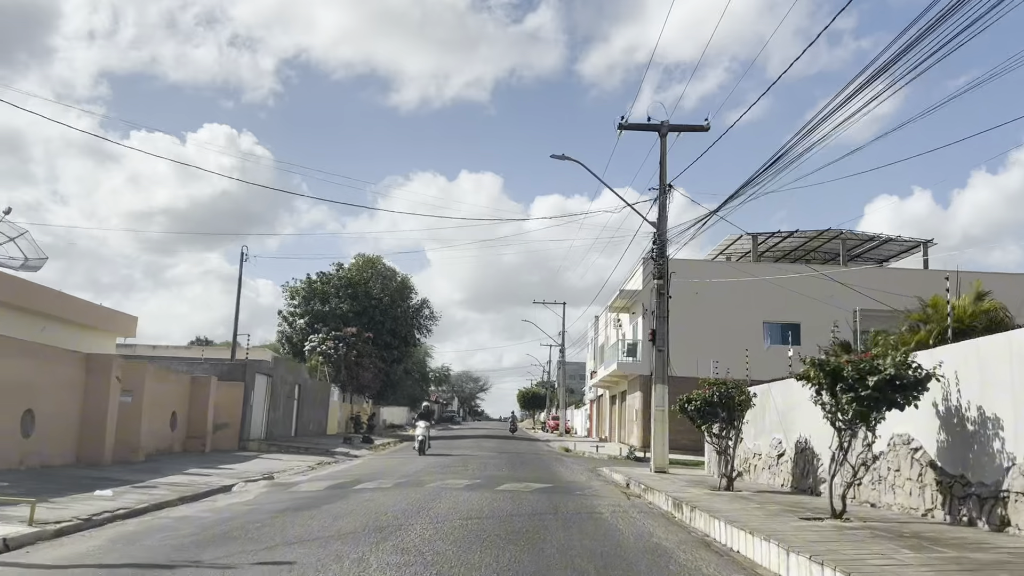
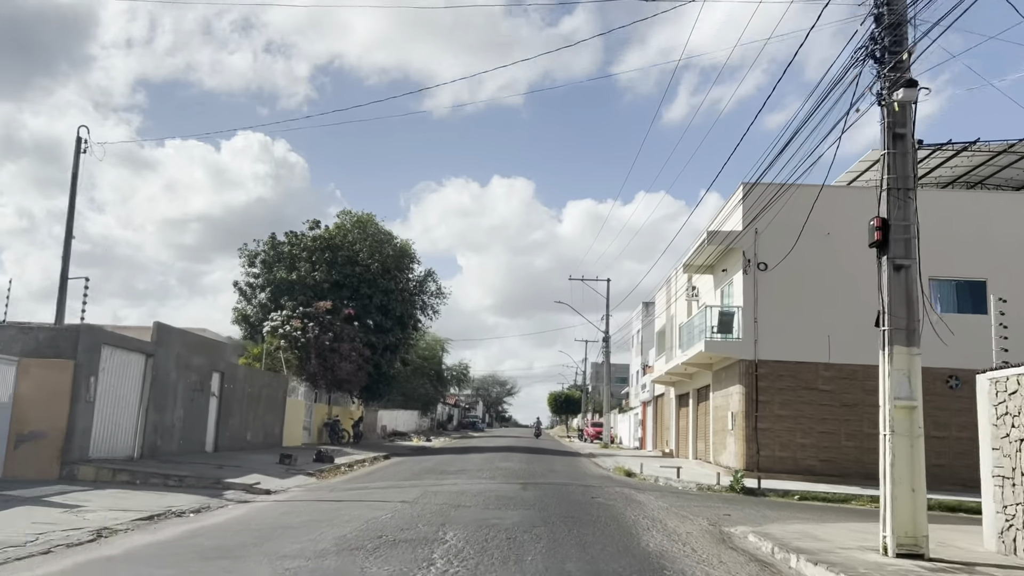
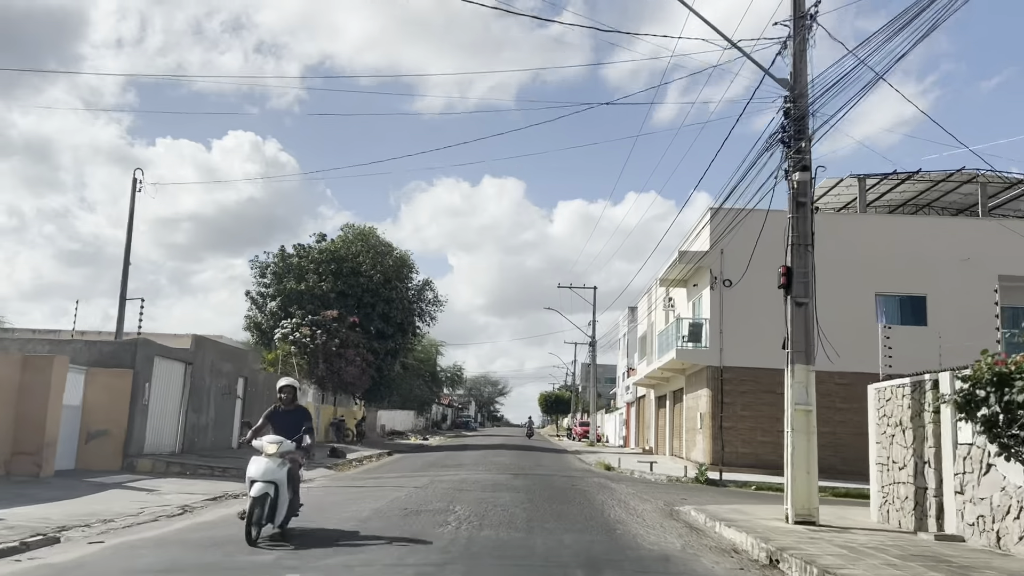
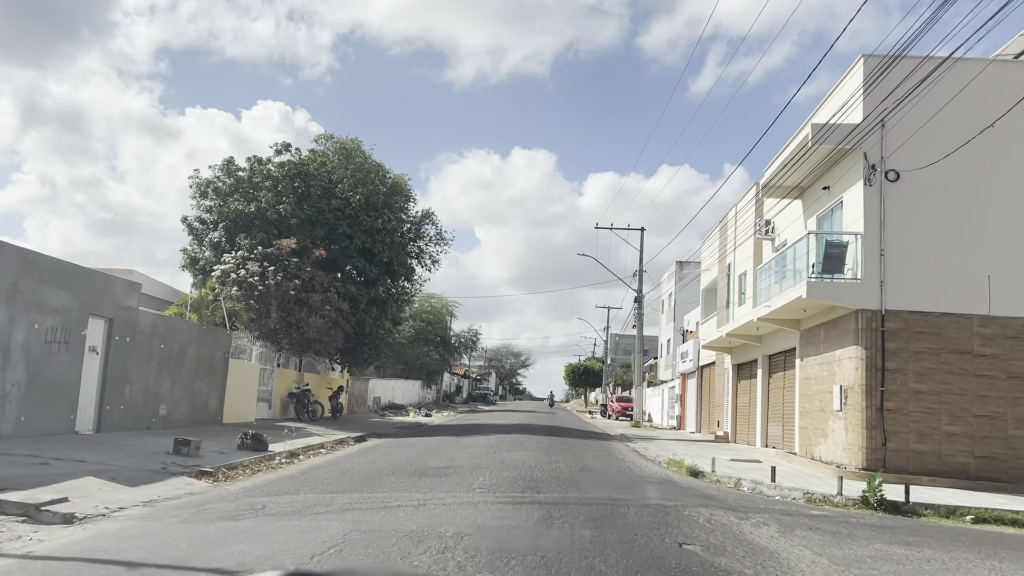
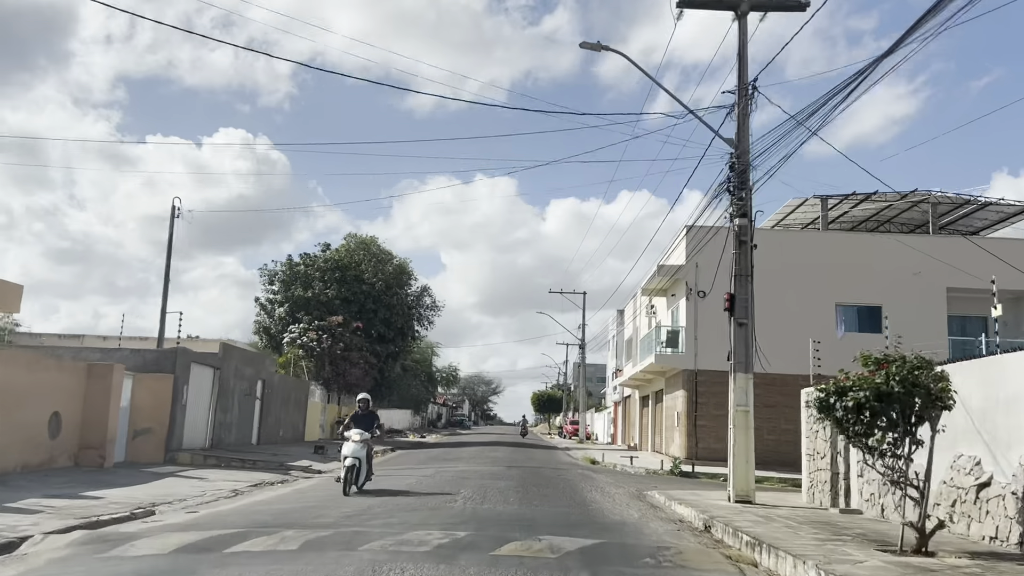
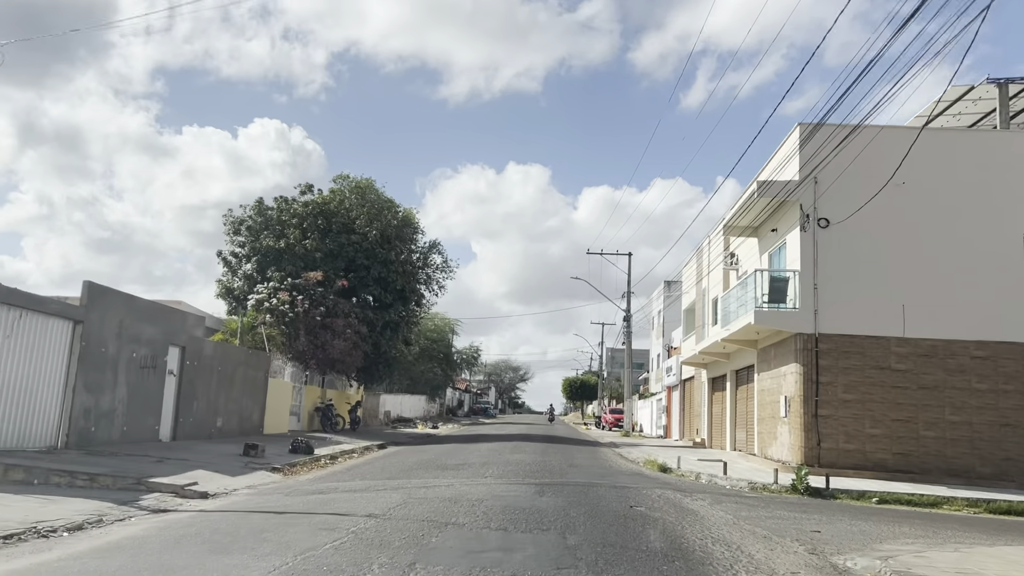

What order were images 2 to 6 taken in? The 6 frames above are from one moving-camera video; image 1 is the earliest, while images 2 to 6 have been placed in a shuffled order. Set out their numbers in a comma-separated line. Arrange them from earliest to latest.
5, 3, 2, 6, 4
